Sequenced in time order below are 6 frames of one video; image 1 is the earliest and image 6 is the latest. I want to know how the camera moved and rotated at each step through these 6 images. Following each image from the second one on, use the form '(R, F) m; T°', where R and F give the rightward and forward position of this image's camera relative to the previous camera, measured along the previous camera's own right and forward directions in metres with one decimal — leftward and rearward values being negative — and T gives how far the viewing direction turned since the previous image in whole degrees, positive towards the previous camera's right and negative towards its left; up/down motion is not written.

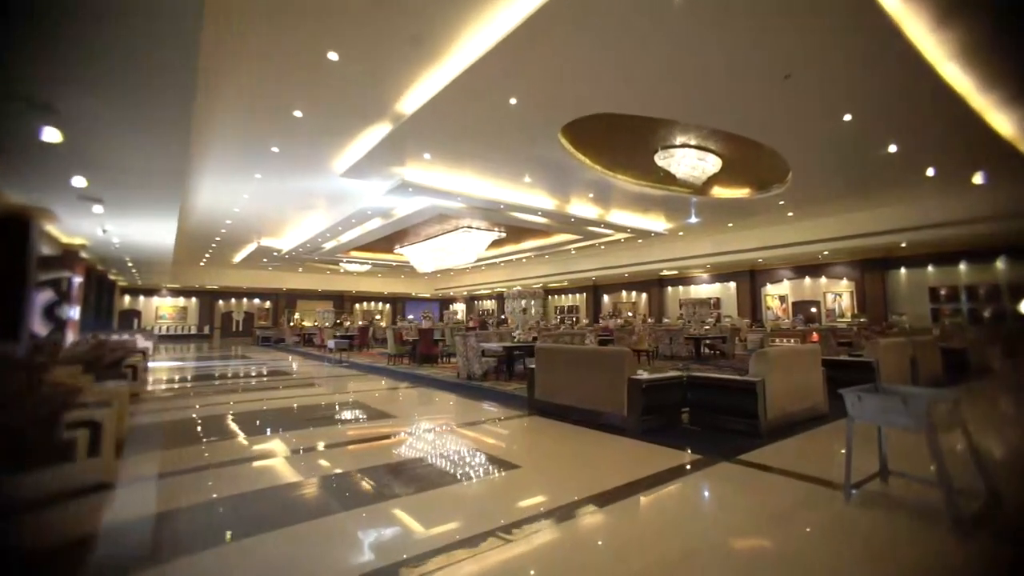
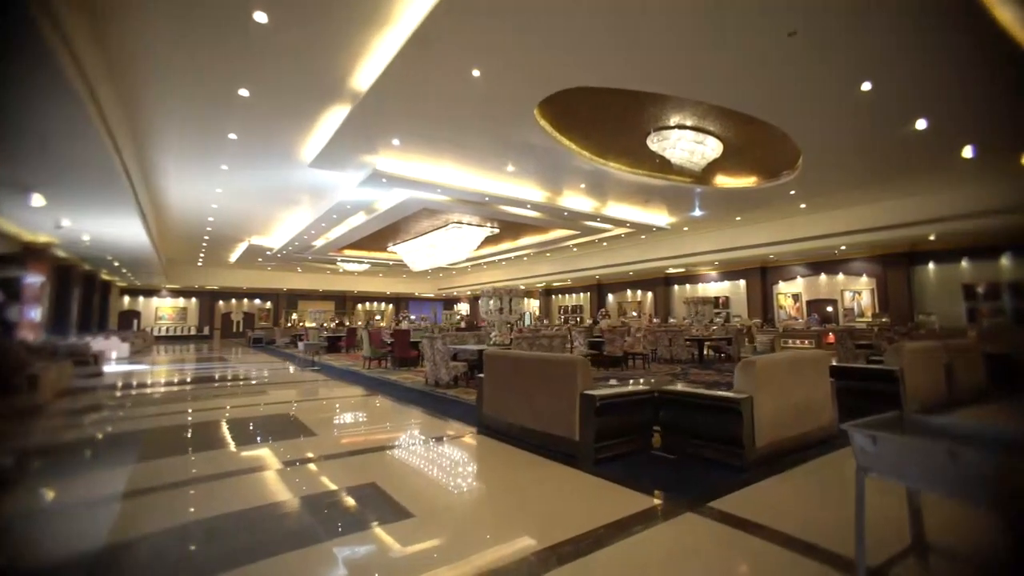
(+0.4, +0.5) m; -2°
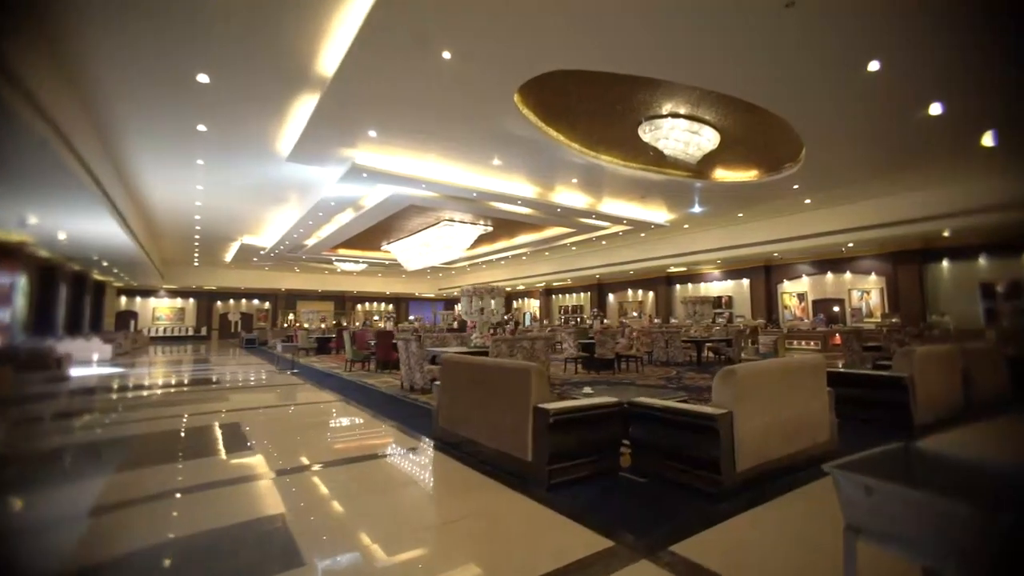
(+0.3, +0.3) m; -1°
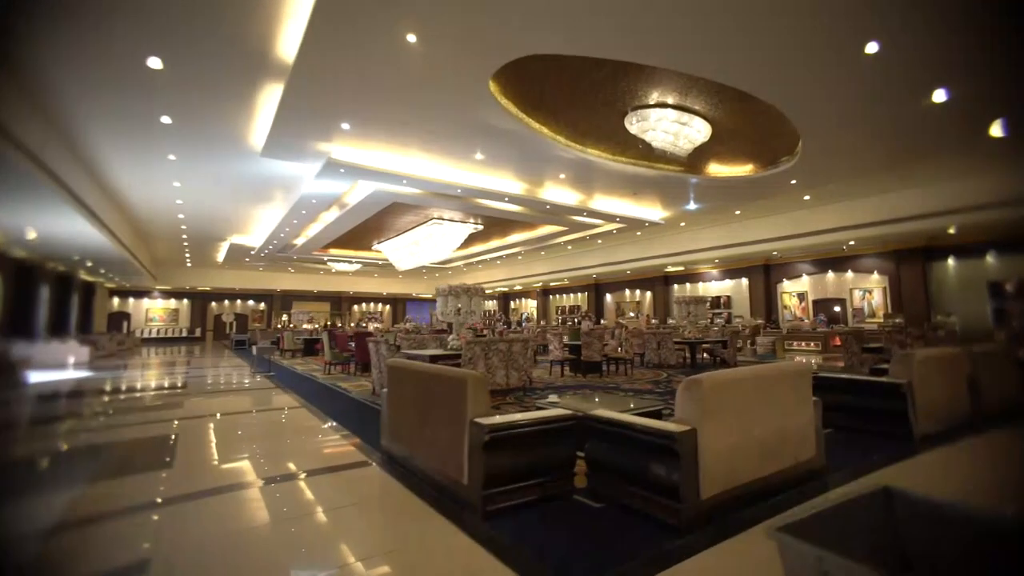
(+0.2, +0.2) m; 0°
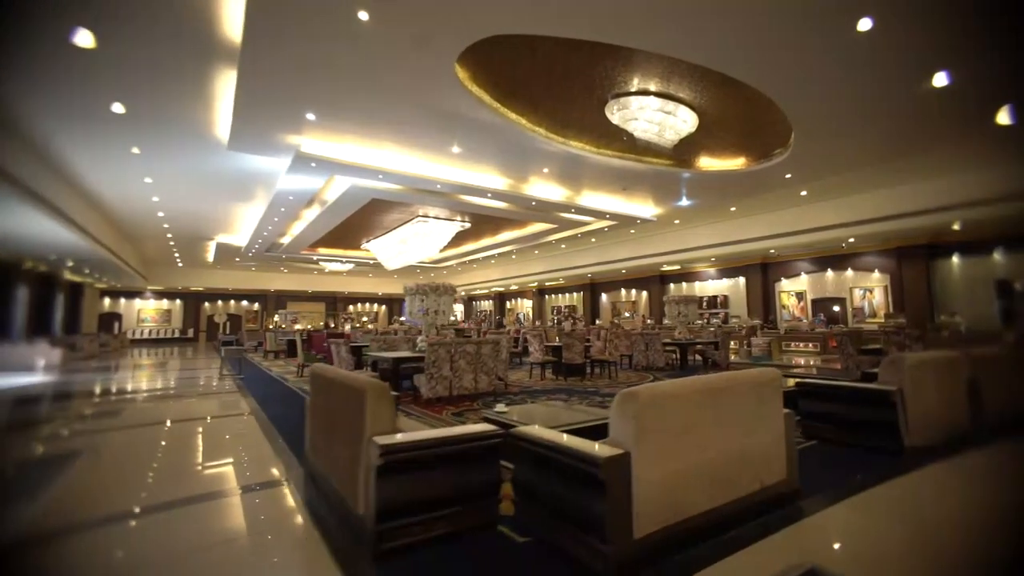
(+0.3, +0.3) m; 0°
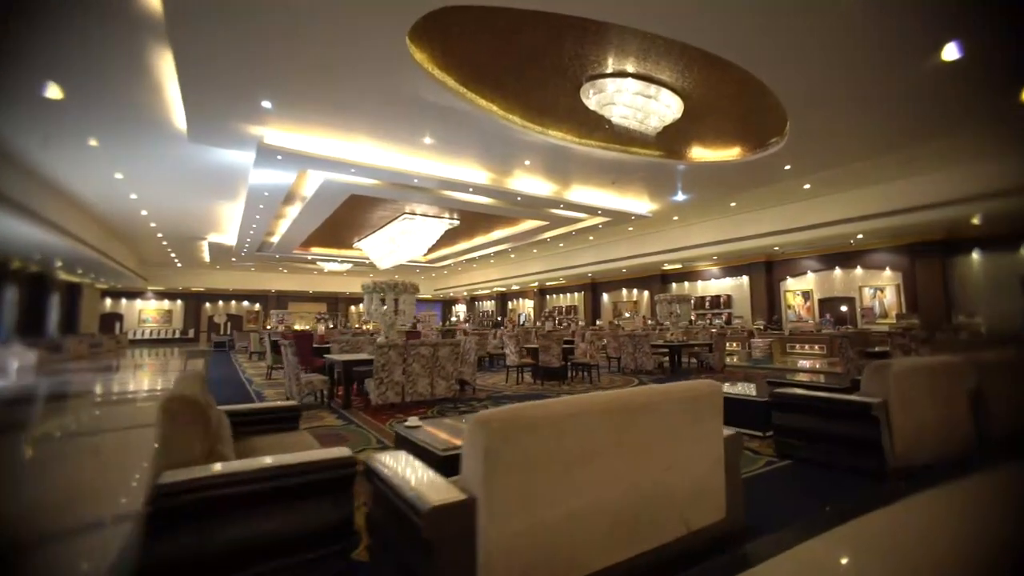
(+0.4, +0.3) m; -2°
